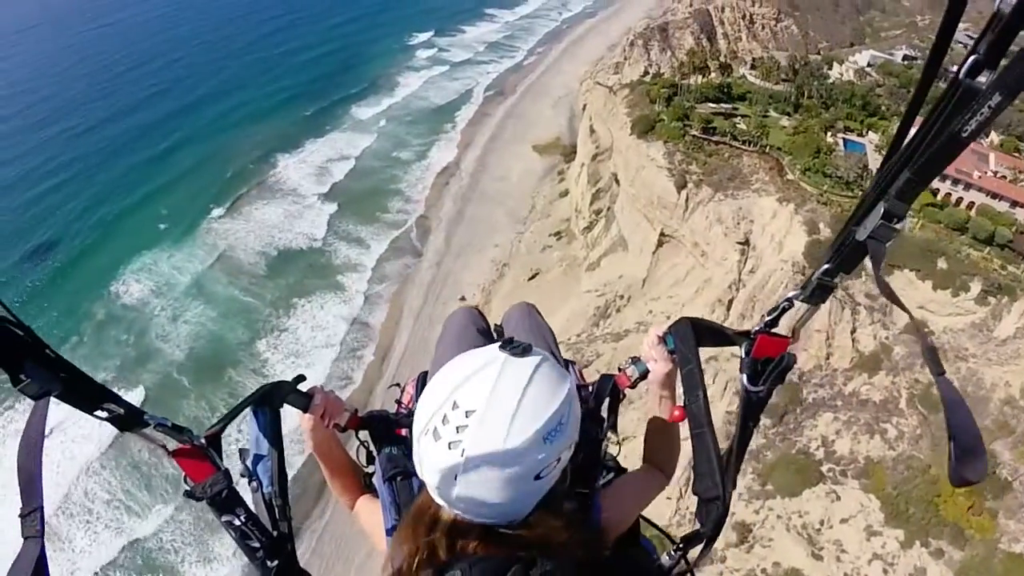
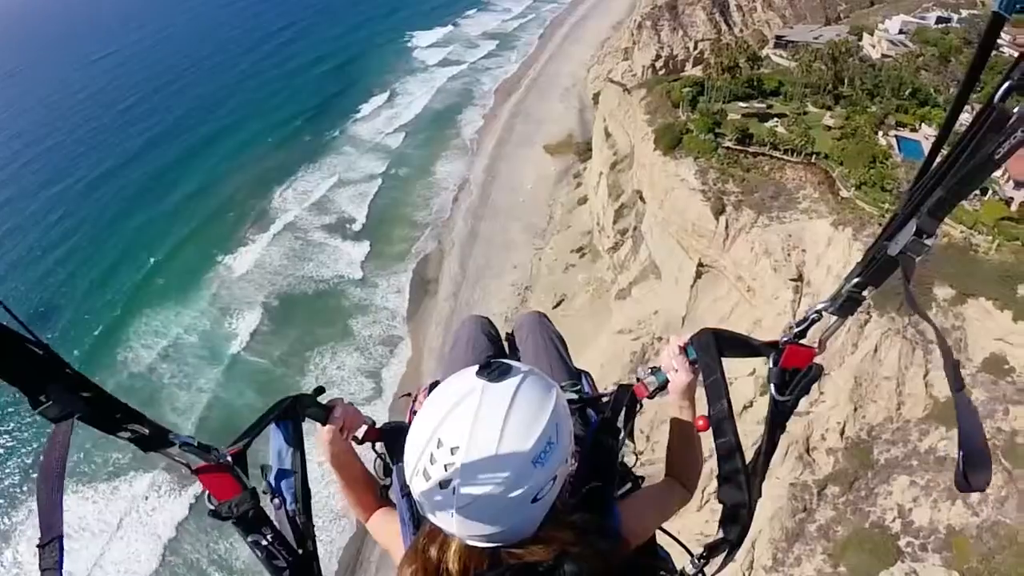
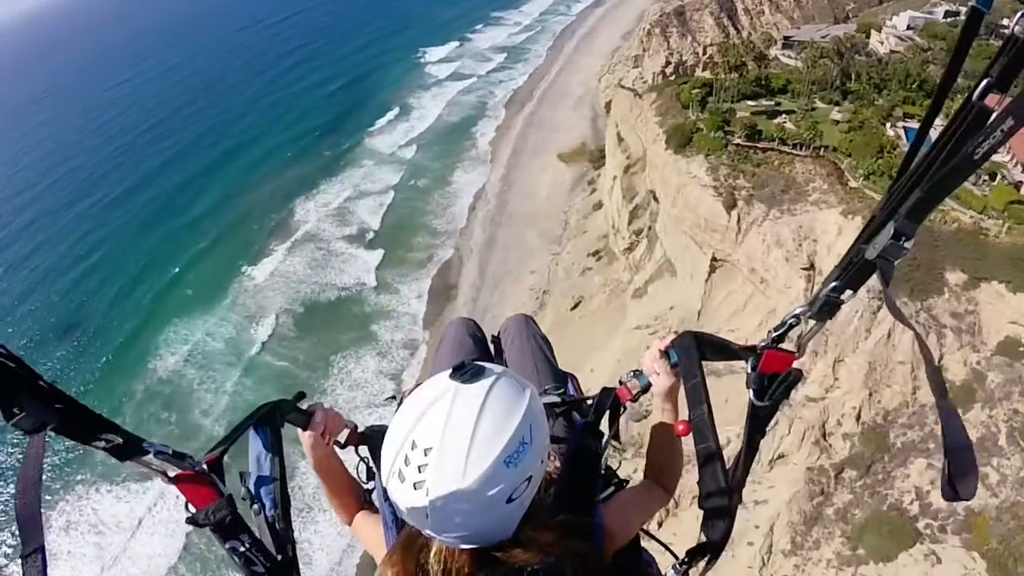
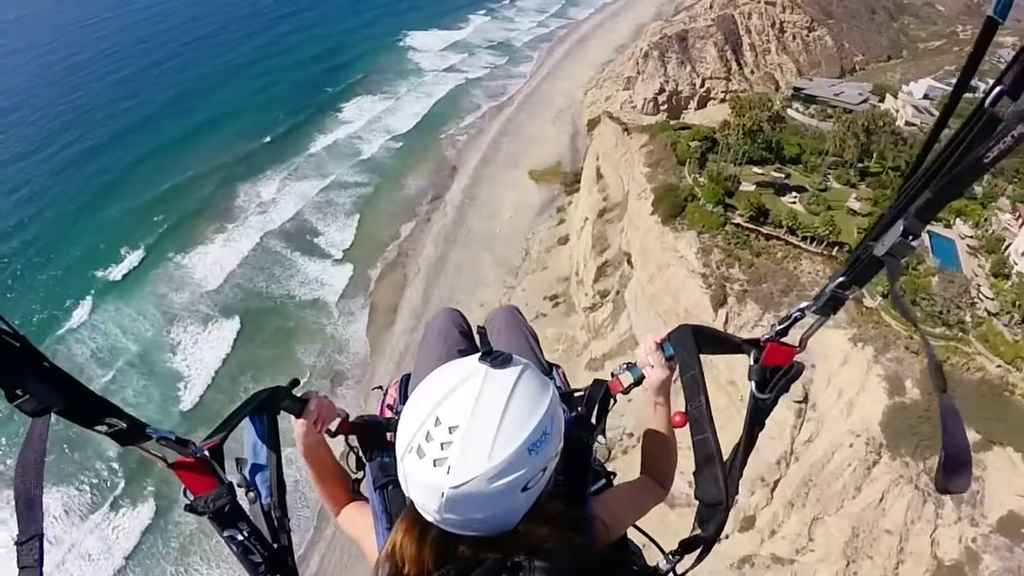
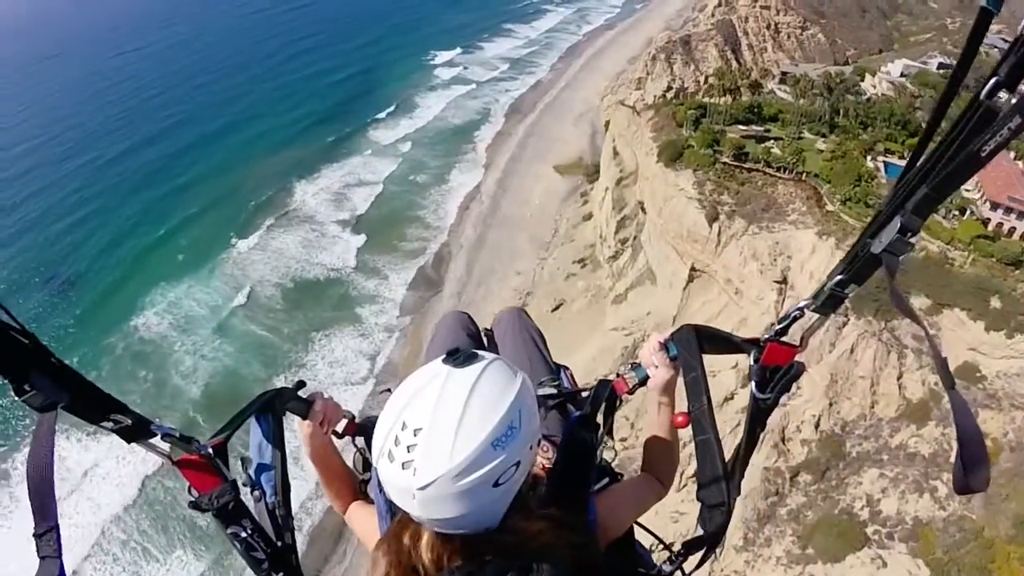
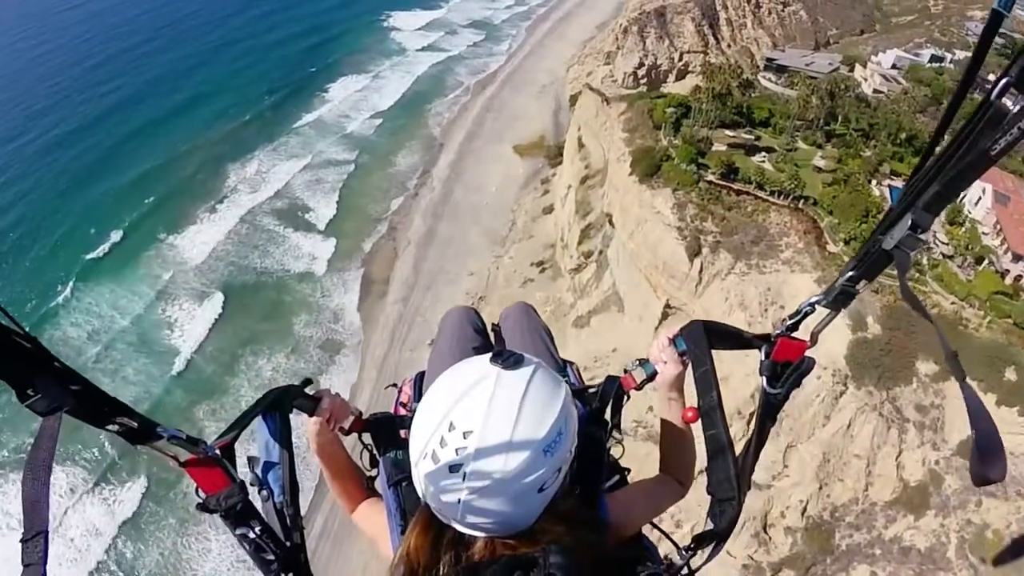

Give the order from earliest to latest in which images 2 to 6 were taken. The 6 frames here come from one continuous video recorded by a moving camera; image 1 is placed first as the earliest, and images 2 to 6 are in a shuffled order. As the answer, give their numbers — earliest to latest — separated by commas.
5, 3, 2, 6, 4
